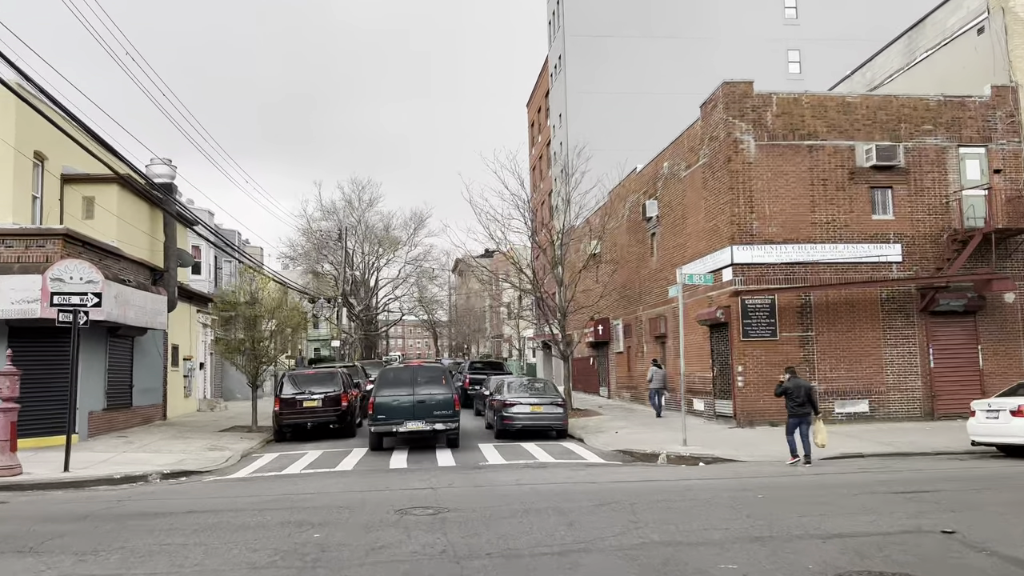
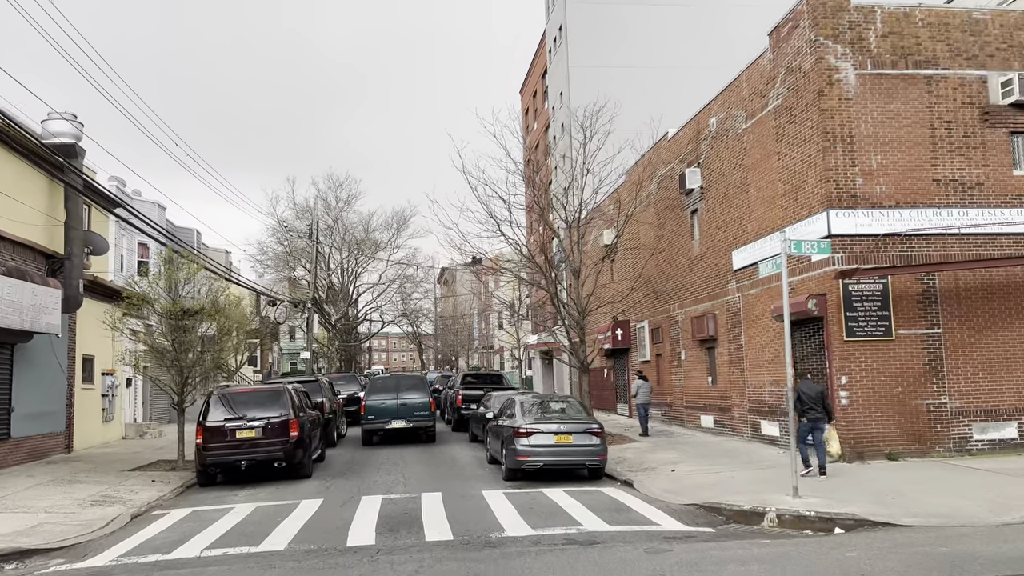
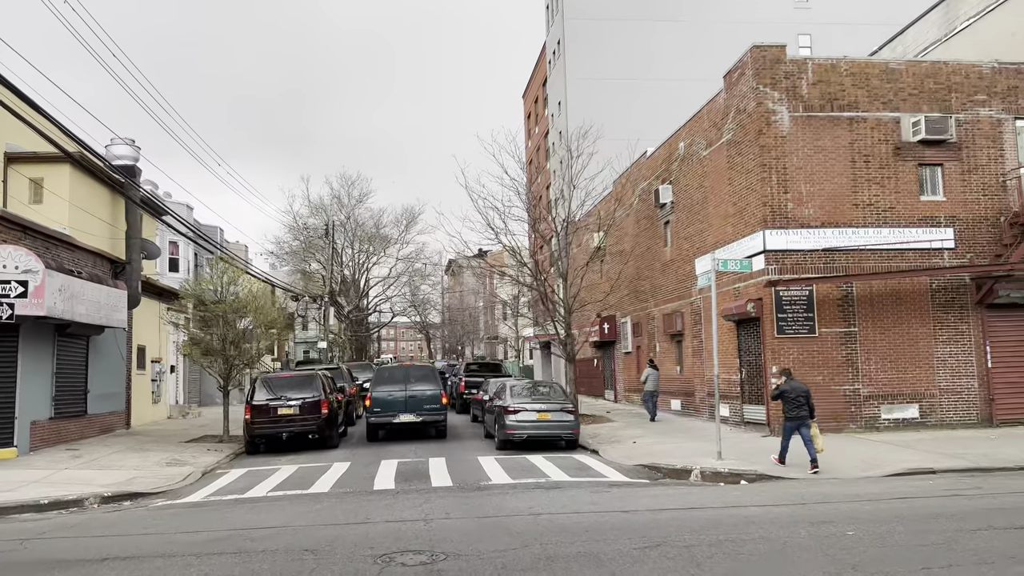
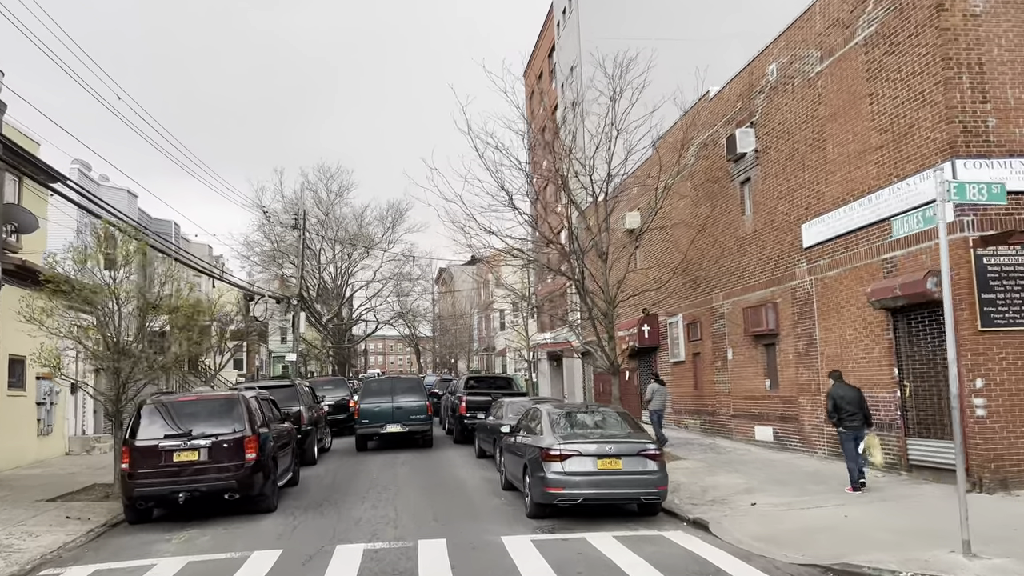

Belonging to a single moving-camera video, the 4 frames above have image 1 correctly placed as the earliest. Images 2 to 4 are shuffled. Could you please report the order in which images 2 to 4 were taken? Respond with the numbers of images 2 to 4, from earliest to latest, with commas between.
3, 2, 4
